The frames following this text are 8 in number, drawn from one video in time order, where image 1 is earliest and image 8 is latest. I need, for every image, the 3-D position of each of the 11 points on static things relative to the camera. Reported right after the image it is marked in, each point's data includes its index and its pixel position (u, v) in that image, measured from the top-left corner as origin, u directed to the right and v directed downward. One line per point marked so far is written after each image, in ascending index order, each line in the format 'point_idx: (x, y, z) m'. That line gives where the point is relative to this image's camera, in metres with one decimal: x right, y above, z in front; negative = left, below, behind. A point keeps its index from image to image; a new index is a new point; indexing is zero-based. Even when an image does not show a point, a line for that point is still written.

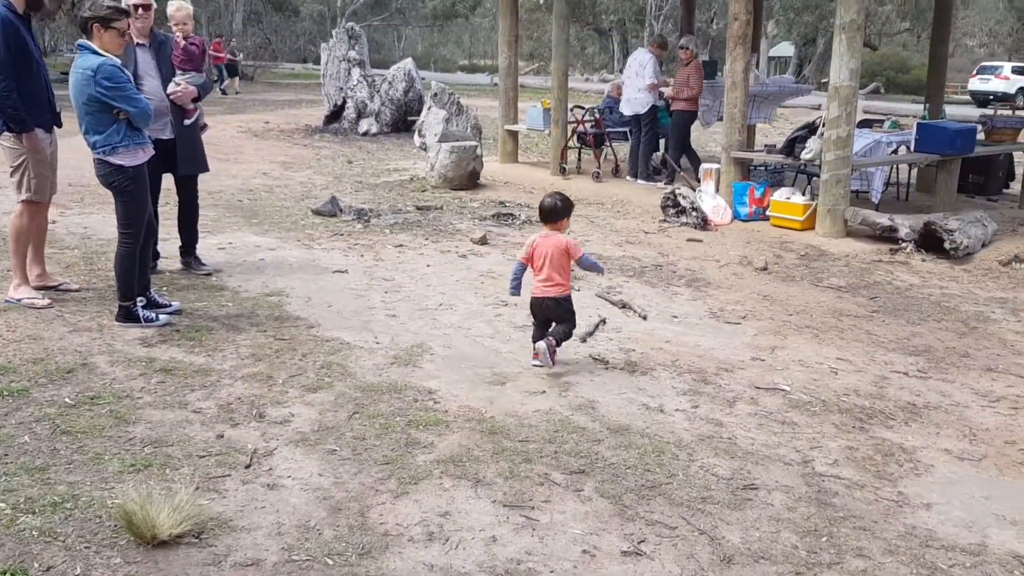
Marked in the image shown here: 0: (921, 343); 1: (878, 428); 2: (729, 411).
0: (+2.5, -0.3, +5.8) m
1: (+1.7, -0.7, +4.4) m
2: (+1.0, -0.6, +4.4) m
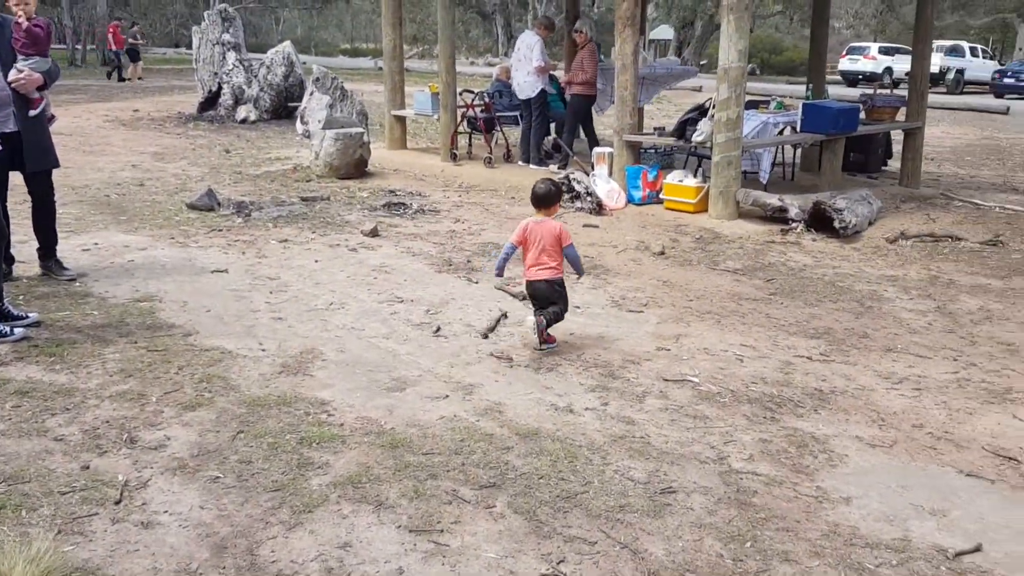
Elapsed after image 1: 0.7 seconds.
0: (+1.9, -0.2, +5.8) m
1: (+1.3, -0.6, +4.3) m
2: (+0.6, -0.5, +4.3) m
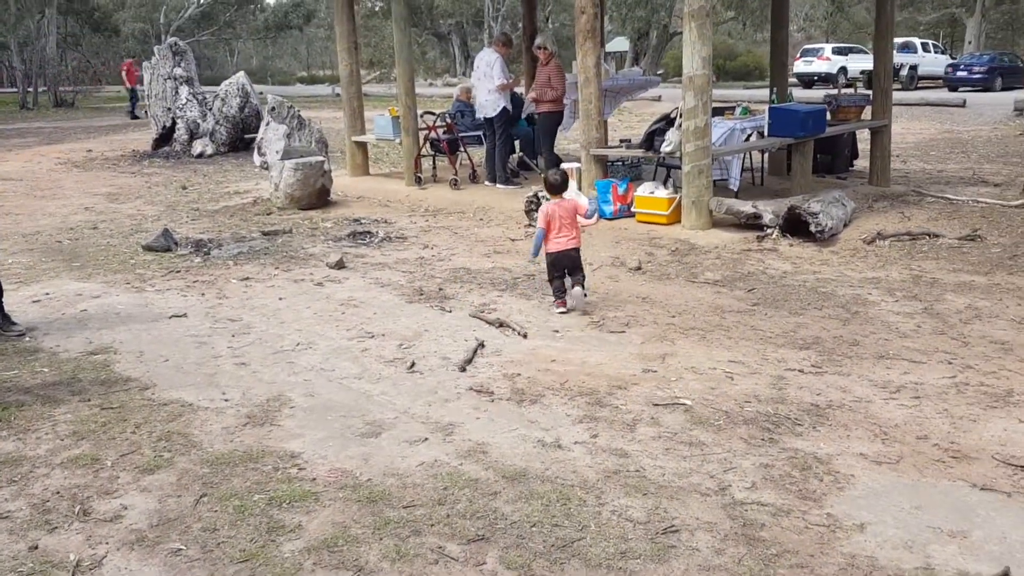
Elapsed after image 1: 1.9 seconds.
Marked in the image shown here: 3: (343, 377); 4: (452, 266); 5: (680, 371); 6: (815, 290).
0: (+1.8, -0.3, +5.6) m
1: (+1.2, -0.6, +4.1) m
2: (+0.5, -0.6, +4.0) m
3: (-0.9, -0.5, +4.8) m
4: (-0.5, +0.2, +7.3) m
5: (+0.9, -0.4, +4.9) m
6: (+2.1, 0.0, +6.5) m
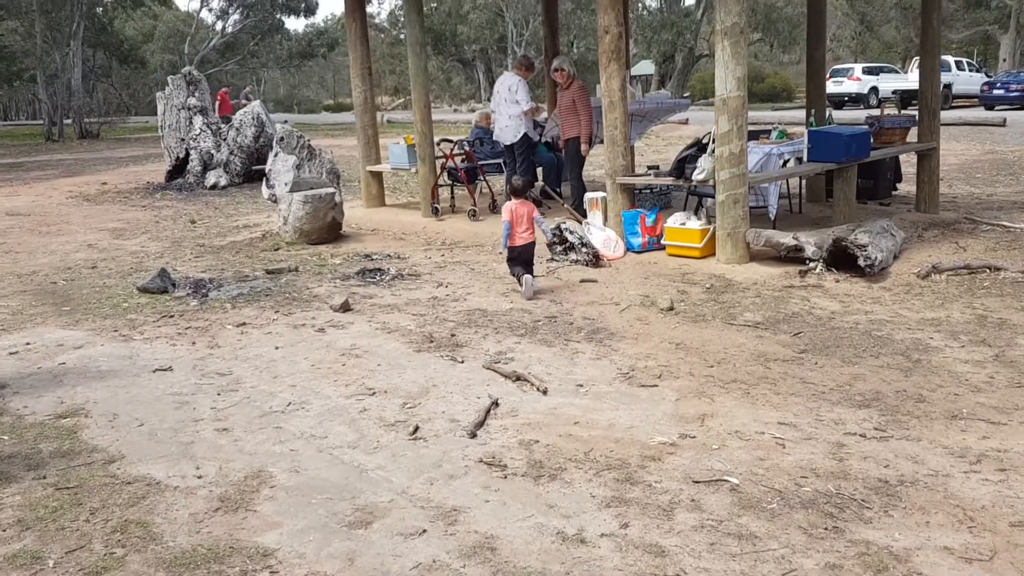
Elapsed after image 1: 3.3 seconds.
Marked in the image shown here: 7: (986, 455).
0: (+1.9, -0.5, +4.9) m
1: (+1.3, -0.9, +3.4) m
2: (+0.6, -0.9, +3.4) m
3: (-0.8, -0.7, +4.2) m
4: (-0.3, -0.1, +6.8) m
5: (+1.0, -0.7, +4.3) m
6: (+2.2, -0.3, +5.8) m
7: (+2.1, -0.7, +4.1) m
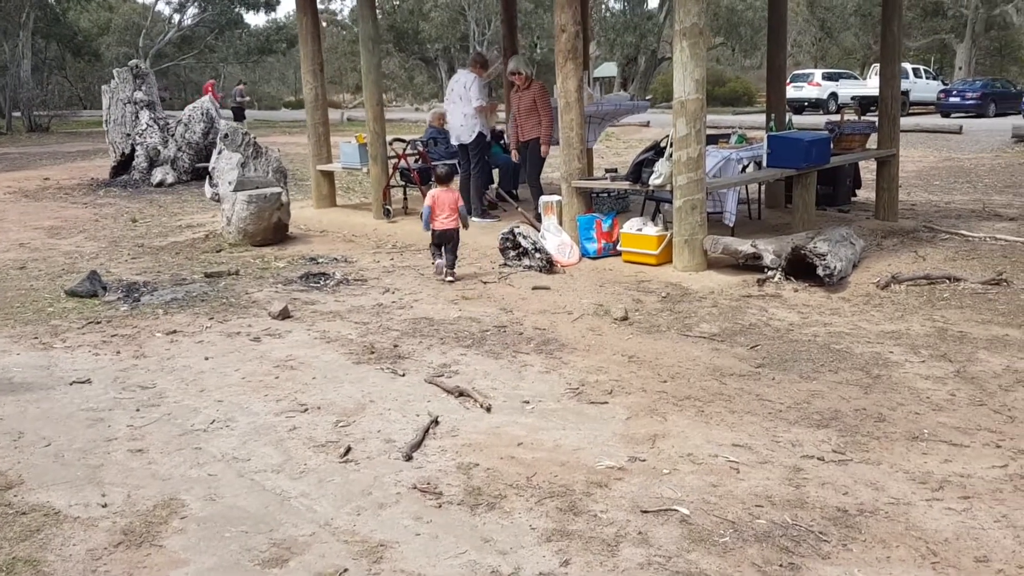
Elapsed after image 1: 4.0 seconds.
0: (+1.6, -0.6, +4.7) m
1: (+1.0, -0.9, +3.2) m
2: (+0.3, -0.9, +3.1) m
3: (-1.0, -0.8, +3.9) m
4: (-0.7, -0.2, +6.4) m
5: (+0.7, -0.7, +4.0) m
6: (+1.9, -0.4, +5.6) m
7: (+1.8, -0.8, +3.9) m
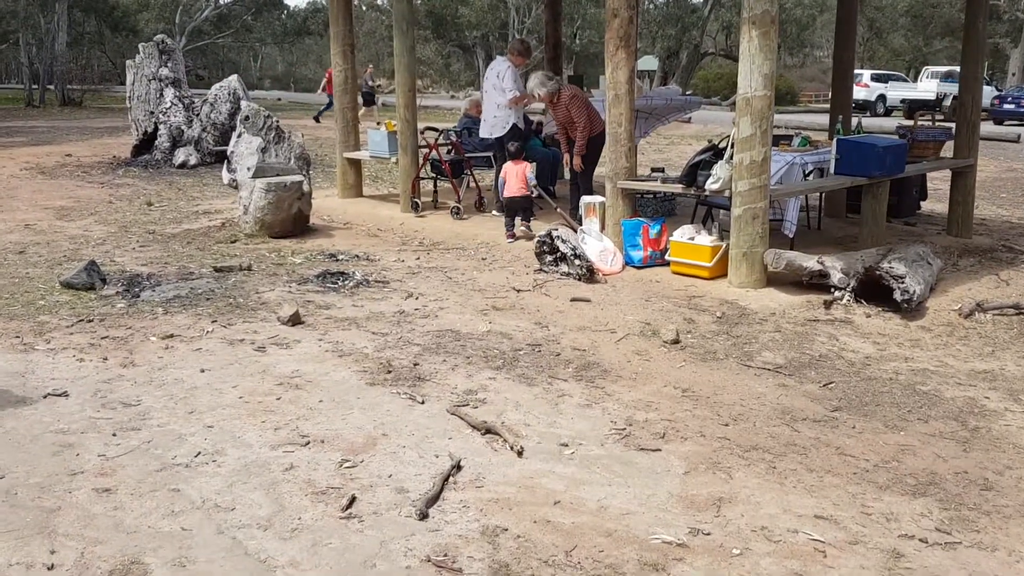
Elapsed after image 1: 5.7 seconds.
0: (+1.7, -0.7, +4.0) m
1: (+1.1, -1.1, +2.5) m
2: (+0.4, -1.0, +2.4) m
3: (-0.9, -0.8, +3.2) m
4: (-0.5, -0.2, +5.8) m
5: (+0.8, -0.9, +3.3) m
6: (+2.1, -0.5, +4.9) m
7: (+1.9, -1.0, +3.1) m
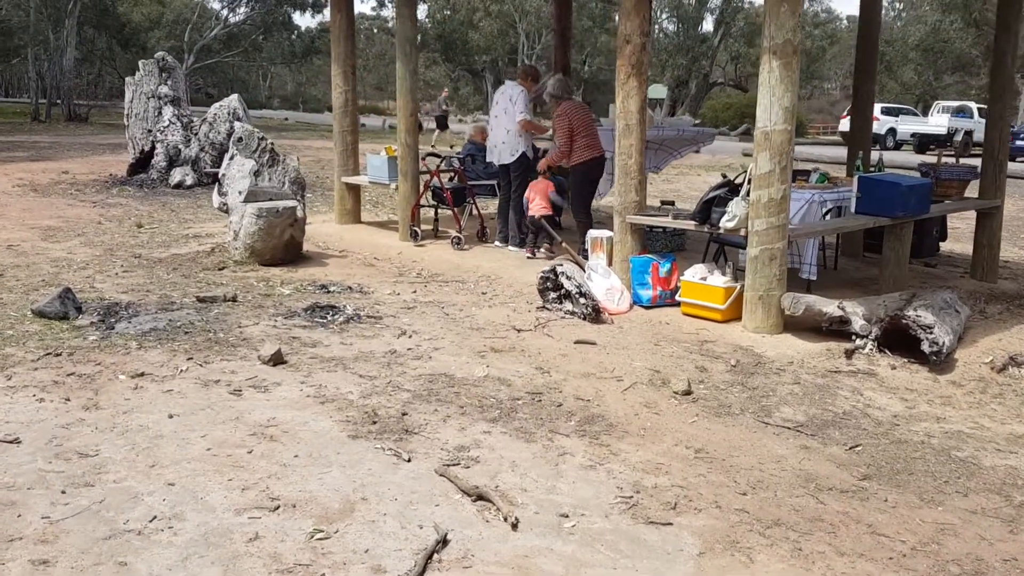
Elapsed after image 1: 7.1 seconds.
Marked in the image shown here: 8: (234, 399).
0: (+1.7, -1.0, +3.6) m
1: (+1.1, -1.3, +2.0) m
2: (+0.4, -1.2, +2.0) m
3: (-1.0, -1.0, +2.8) m
4: (-0.5, -0.5, +5.4) m
5: (+0.8, -1.1, +2.9) m
6: (+2.1, -0.8, +4.5) m
7: (+1.9, -1.2, +2.7) m
8: (-1.4, -0.6, +4.7) m
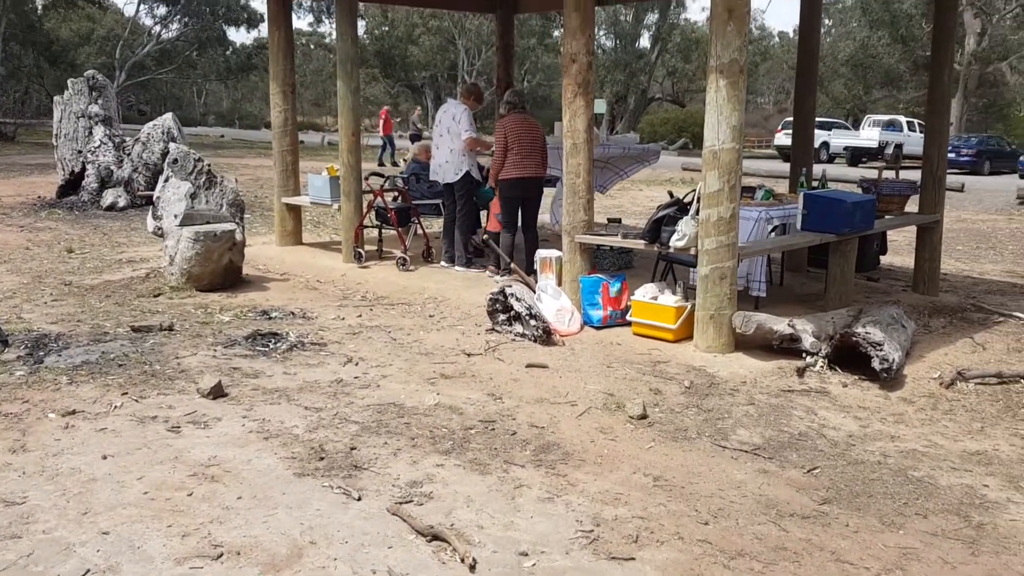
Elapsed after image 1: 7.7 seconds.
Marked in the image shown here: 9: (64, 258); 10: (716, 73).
0: (+1.5, -1.1, +3.5) m
1: (+1.0, -1.3, +1.9) m
2: (+0.3, -1.3, +1.9) m
3: (-1.1, -1.1, +2.6) m
4: (-0.7, -0.6, +5.2) m
5: (+0.7, -1.1, +2.8) m
6: (+1.9, -0.9, +4.4) m
7: (+1.8, -1.3, +2.7) m
8: (-1.6, -0.7, +4.5) m
9: (-4.4, +0.3, +9.1) m
10: (+1.3, +1.4, +6.0) m
